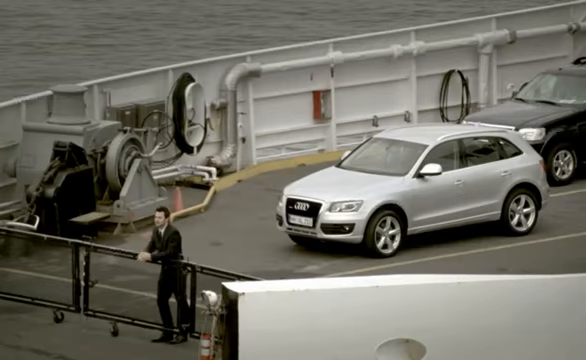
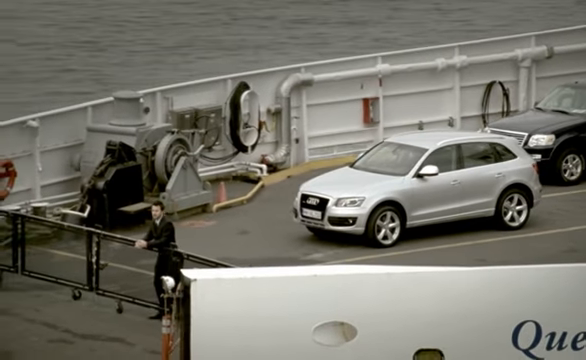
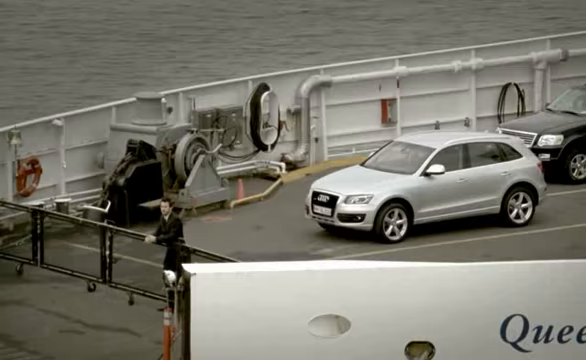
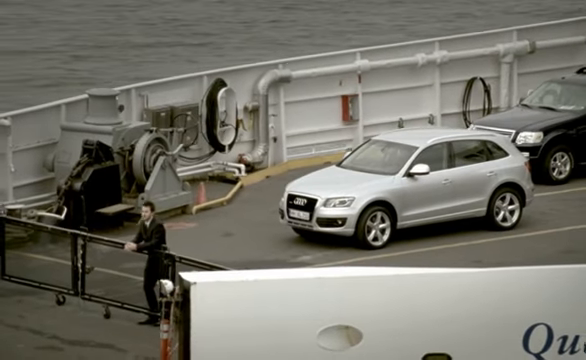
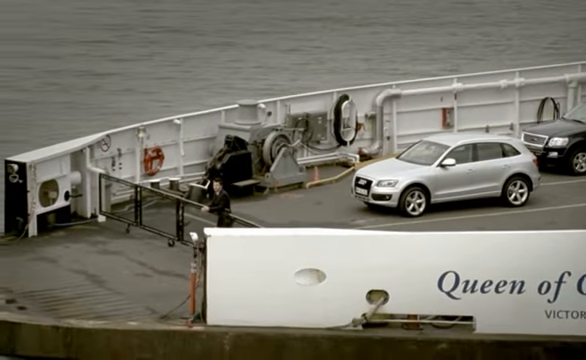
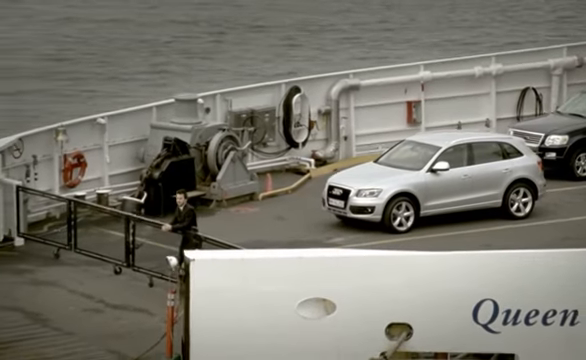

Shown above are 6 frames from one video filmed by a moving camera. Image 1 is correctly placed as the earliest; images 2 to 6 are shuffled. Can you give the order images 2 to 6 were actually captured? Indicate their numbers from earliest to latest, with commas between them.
4, 2, 3, 6, 5
